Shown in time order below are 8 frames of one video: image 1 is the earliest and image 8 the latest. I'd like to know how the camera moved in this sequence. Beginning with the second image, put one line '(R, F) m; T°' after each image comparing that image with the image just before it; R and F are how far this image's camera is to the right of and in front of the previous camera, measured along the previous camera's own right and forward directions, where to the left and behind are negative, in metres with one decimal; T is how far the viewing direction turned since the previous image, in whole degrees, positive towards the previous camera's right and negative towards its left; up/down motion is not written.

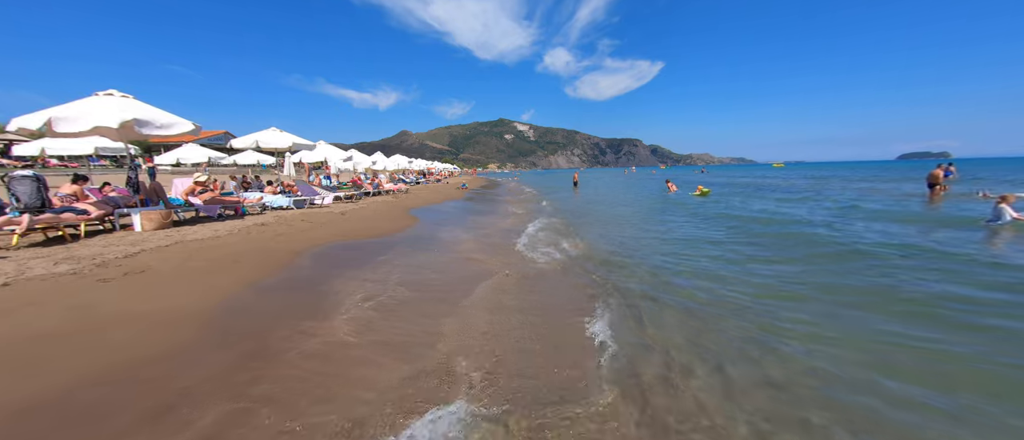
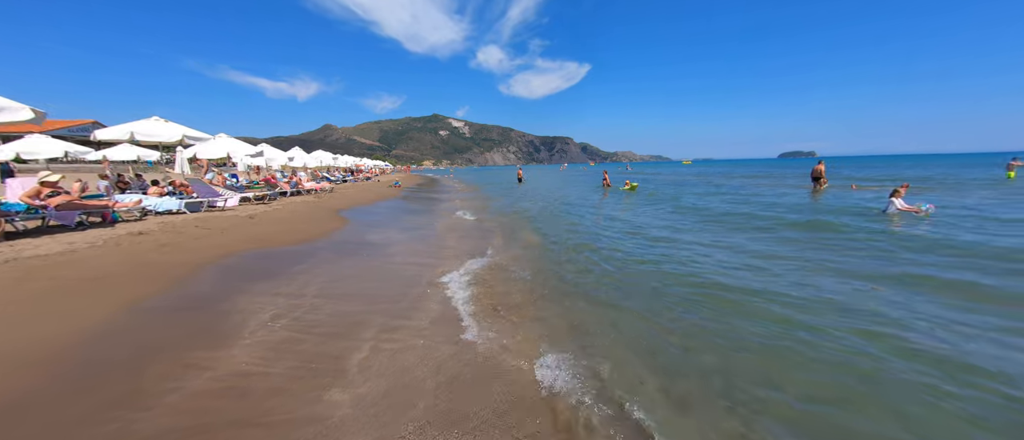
(0.0, +0.3) m; +10°
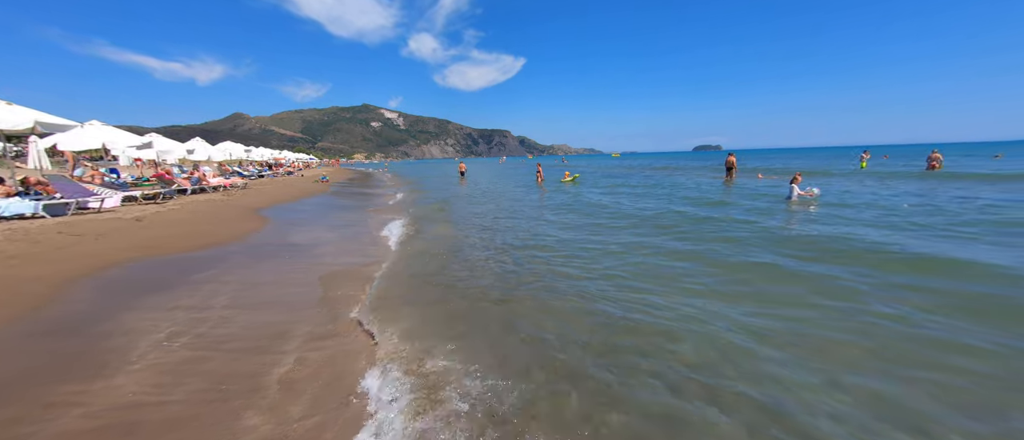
(0.0, +0.1) m; +9°
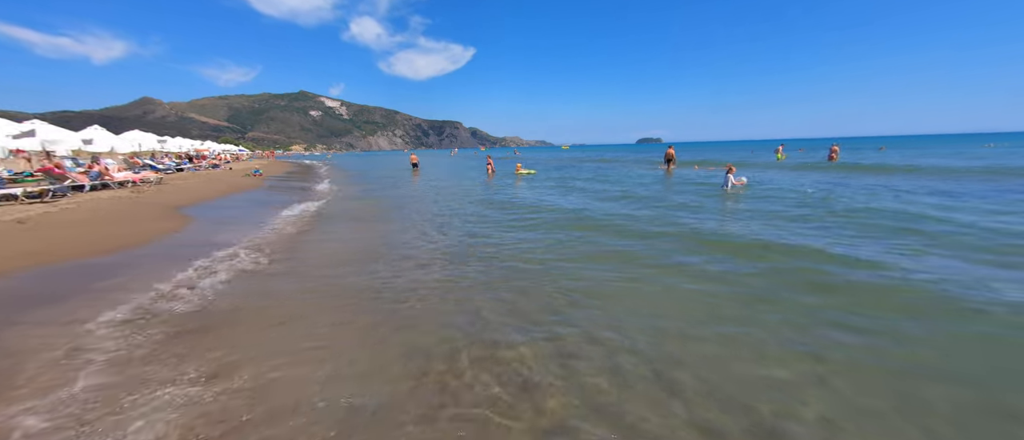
(-0.1, +0.1) m; +7°
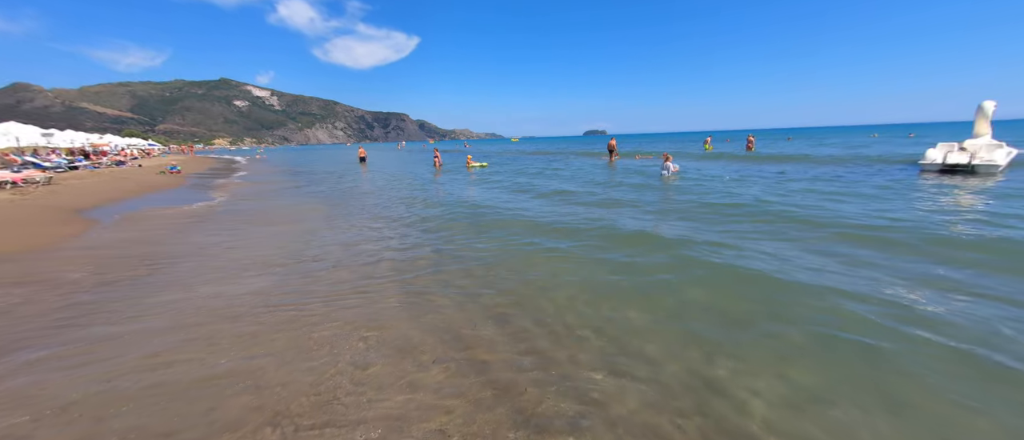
(-0.2, 0.0) m; +8°
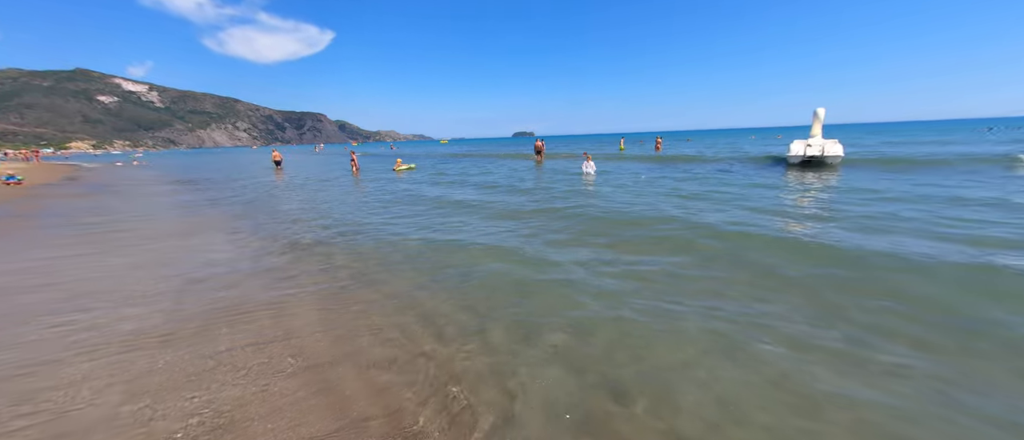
(-0.3, +0.3) m; +11°
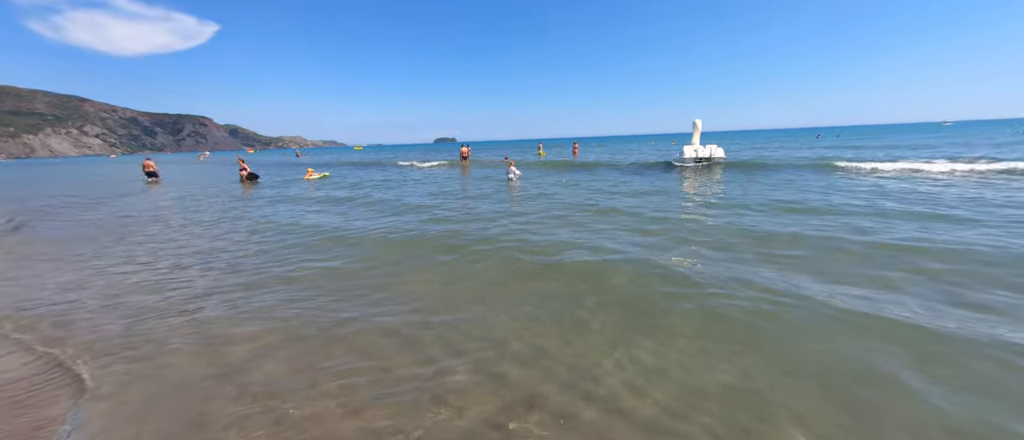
(-0.5, +0.6) m; +12°
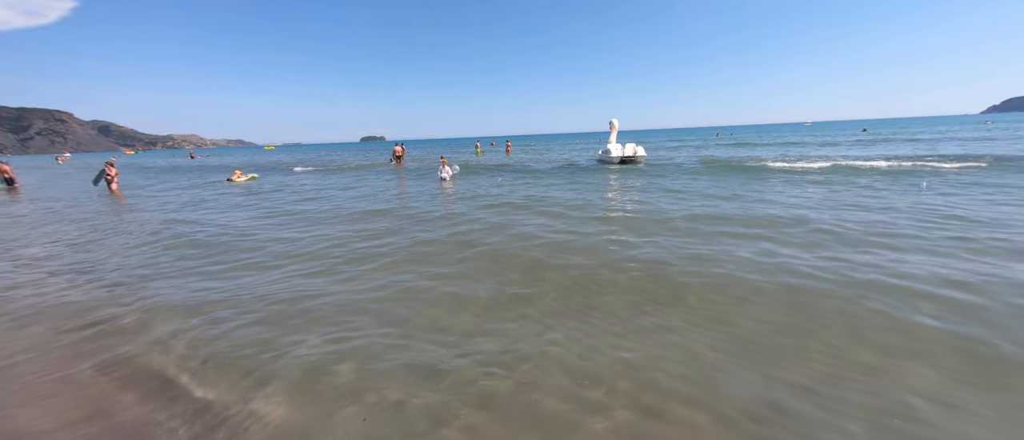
(-0.8, +0.4) m; +11°
